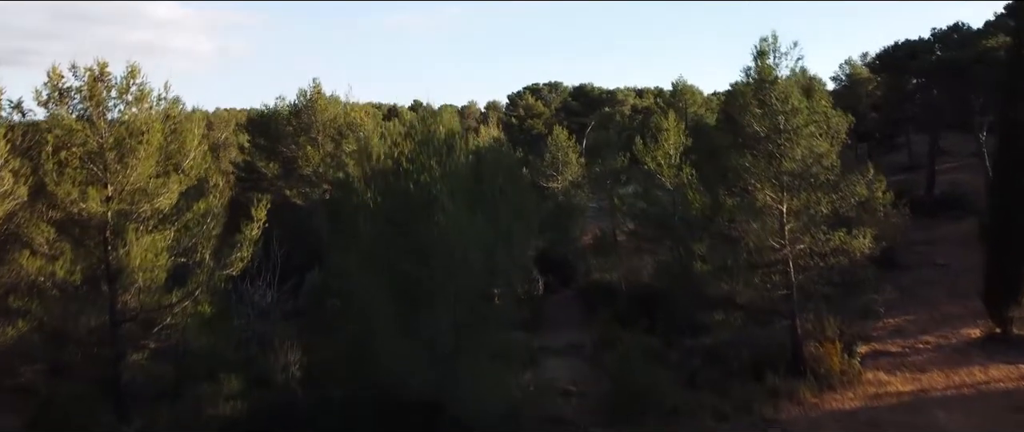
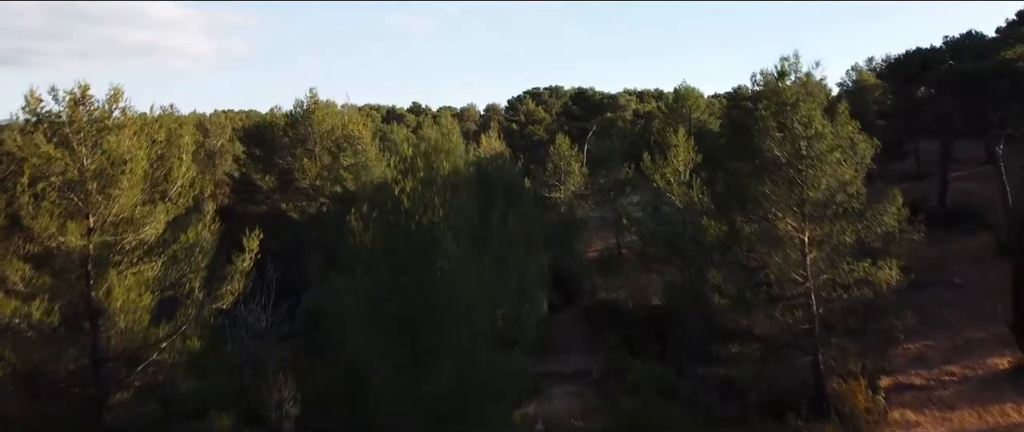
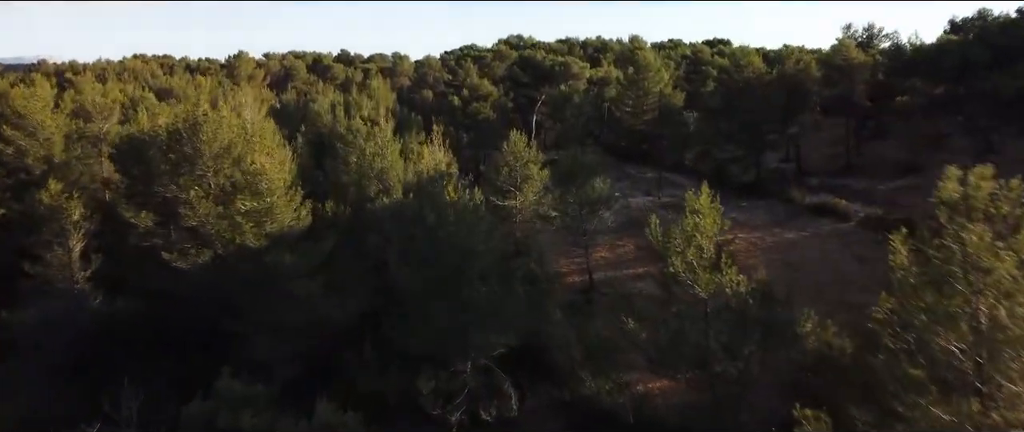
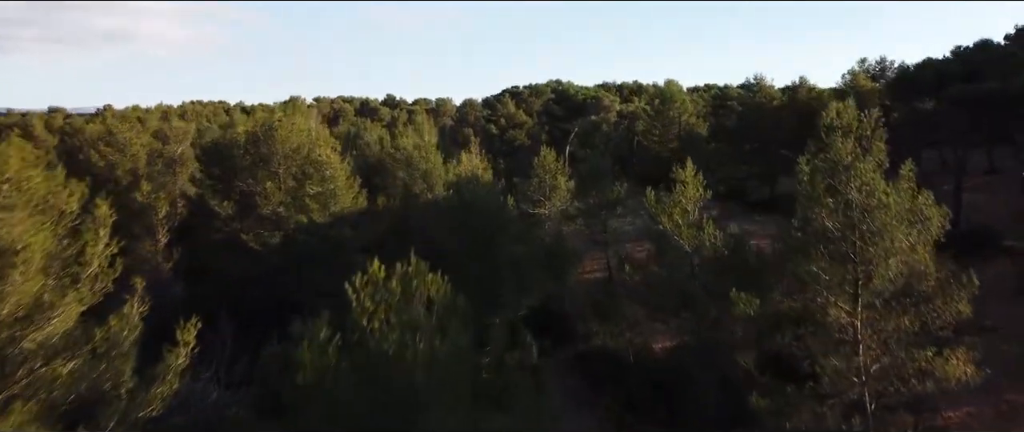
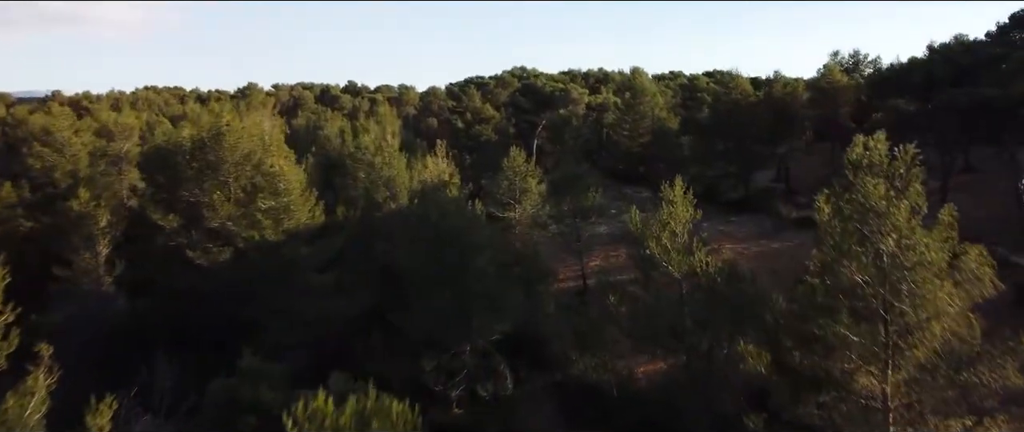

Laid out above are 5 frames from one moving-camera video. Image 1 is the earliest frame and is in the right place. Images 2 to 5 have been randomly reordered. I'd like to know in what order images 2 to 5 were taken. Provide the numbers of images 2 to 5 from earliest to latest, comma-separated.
2, 4, 5, 3
